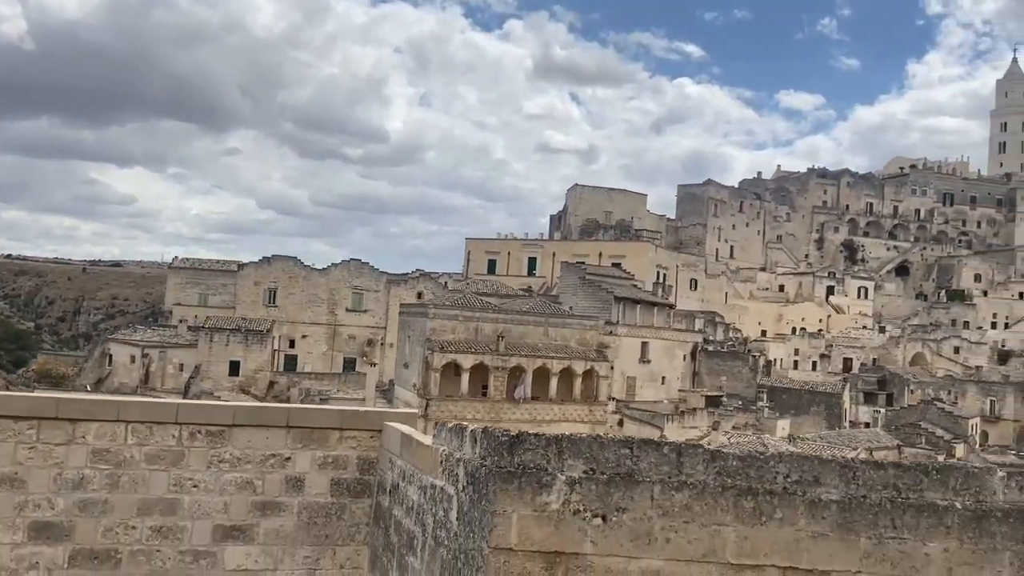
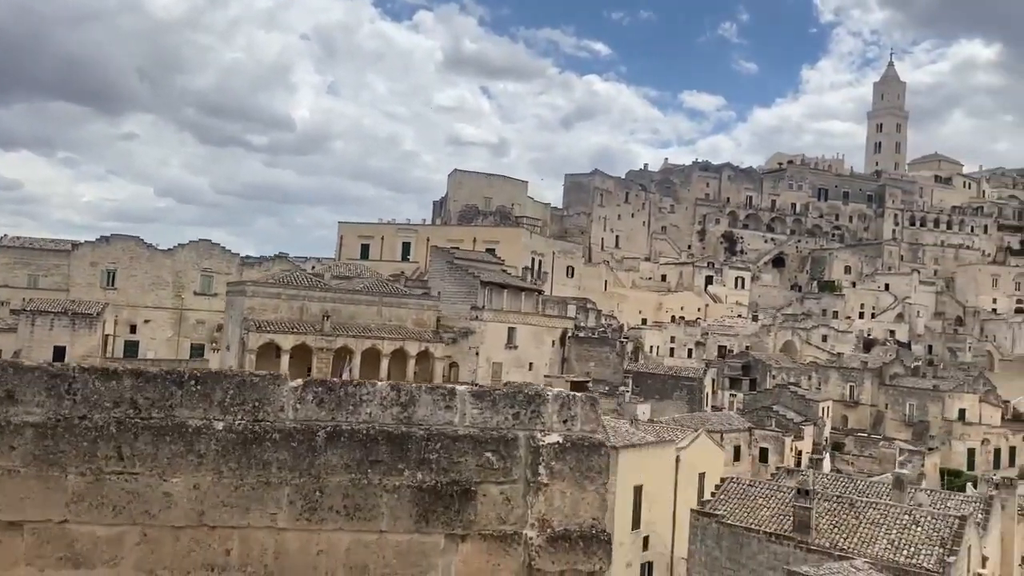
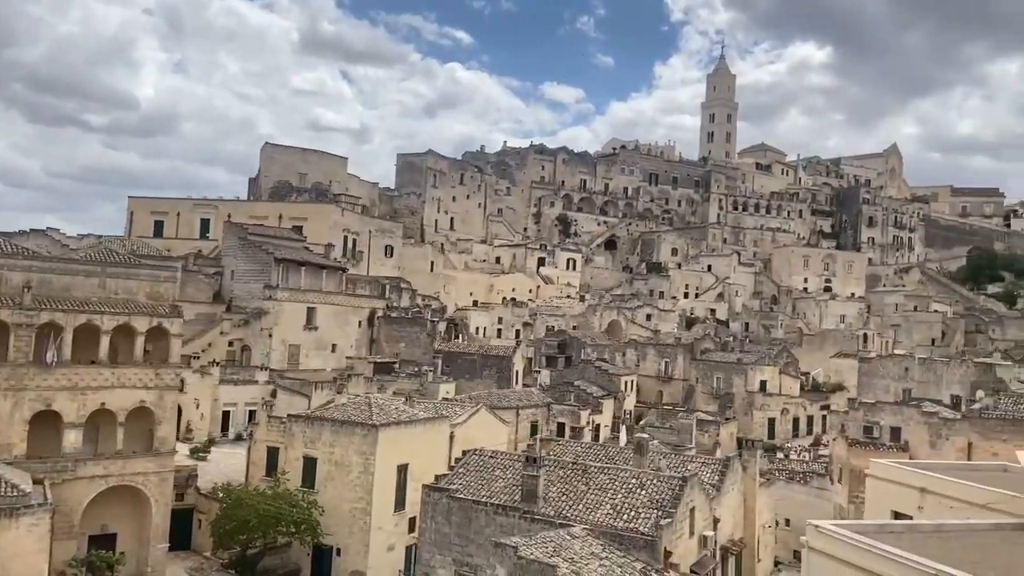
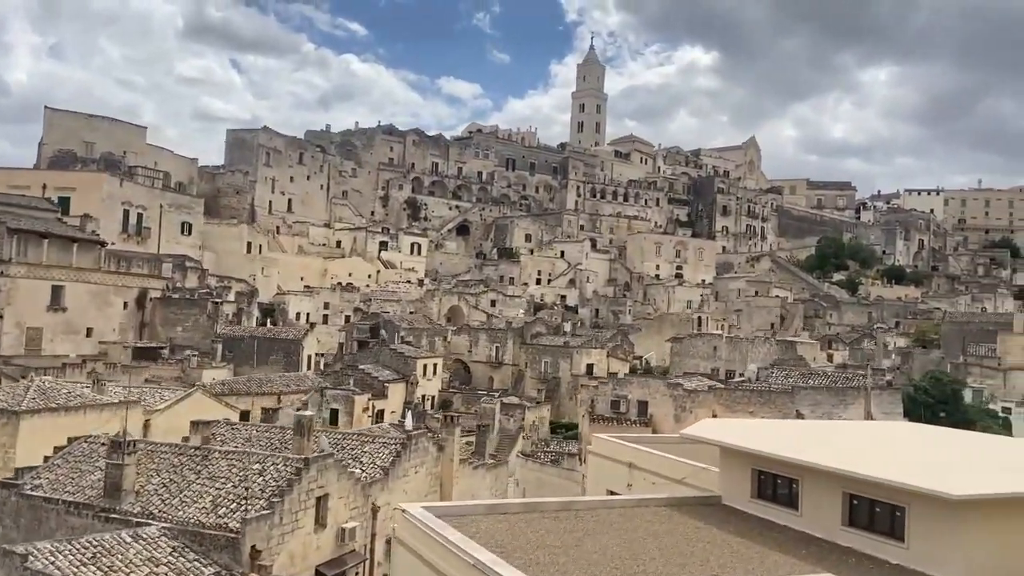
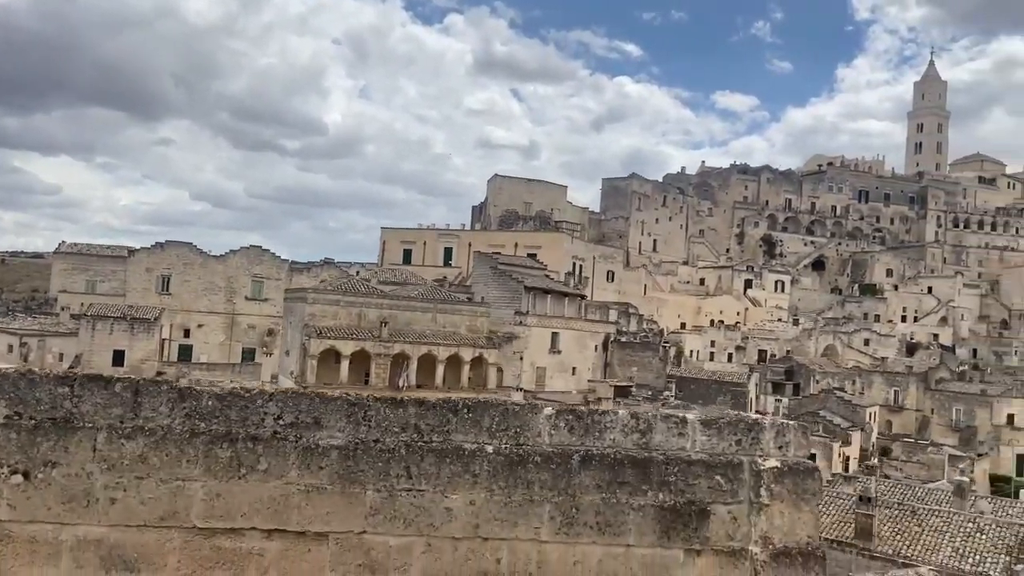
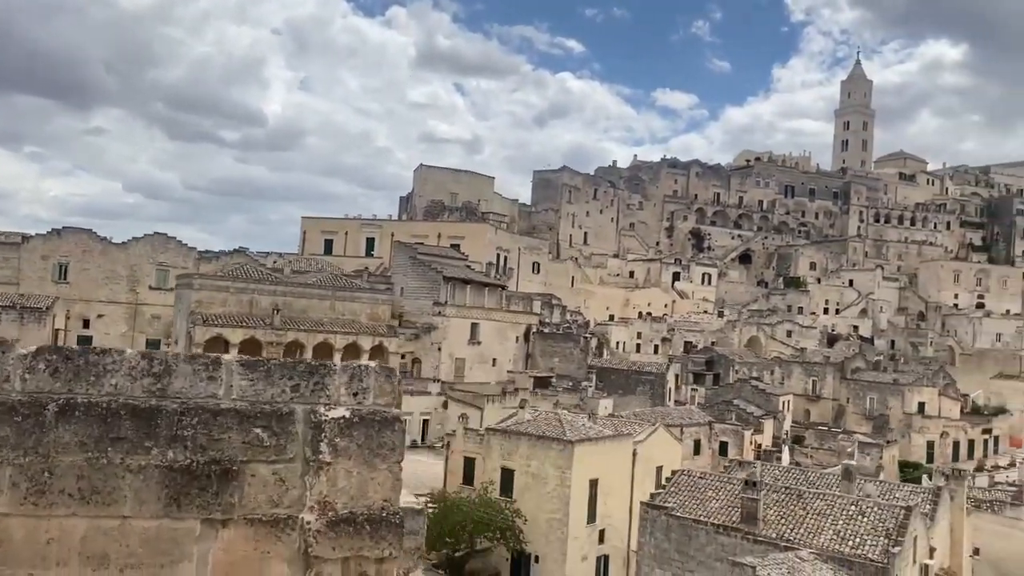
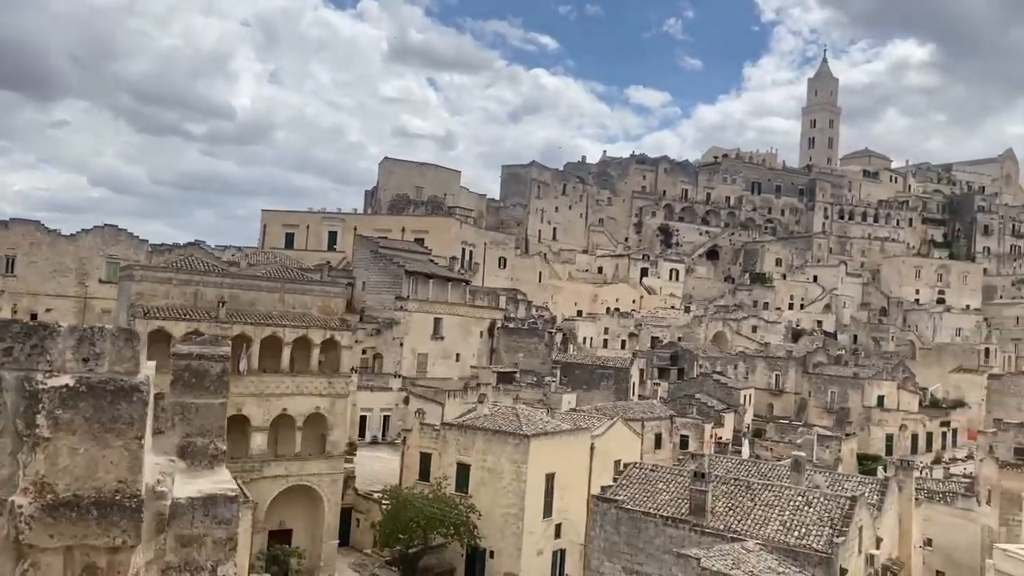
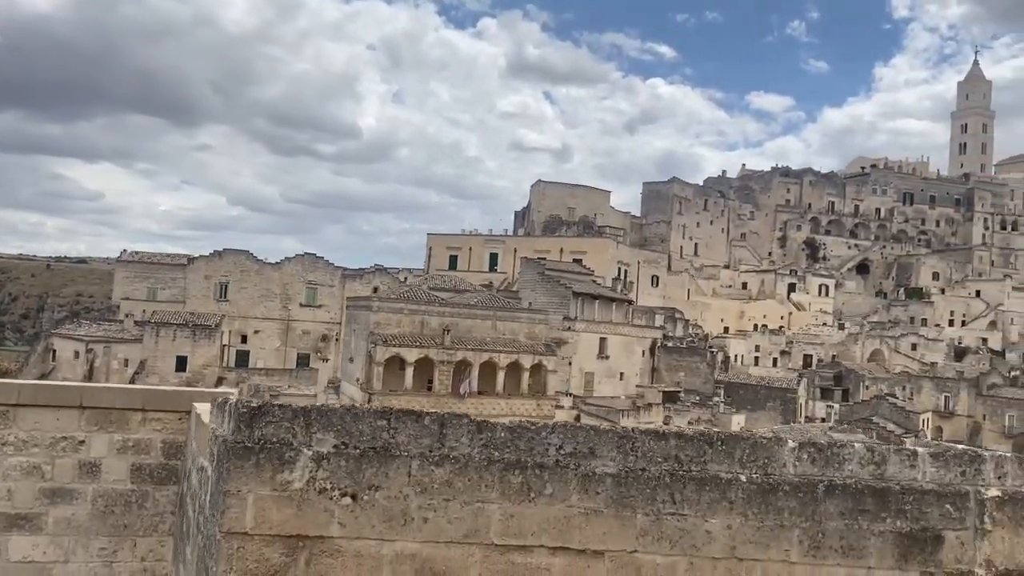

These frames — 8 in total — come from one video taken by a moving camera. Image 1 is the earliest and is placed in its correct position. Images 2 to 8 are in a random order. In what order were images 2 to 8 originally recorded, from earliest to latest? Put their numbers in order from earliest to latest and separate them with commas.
8, 5, 2, 6, 7, 3, 4
